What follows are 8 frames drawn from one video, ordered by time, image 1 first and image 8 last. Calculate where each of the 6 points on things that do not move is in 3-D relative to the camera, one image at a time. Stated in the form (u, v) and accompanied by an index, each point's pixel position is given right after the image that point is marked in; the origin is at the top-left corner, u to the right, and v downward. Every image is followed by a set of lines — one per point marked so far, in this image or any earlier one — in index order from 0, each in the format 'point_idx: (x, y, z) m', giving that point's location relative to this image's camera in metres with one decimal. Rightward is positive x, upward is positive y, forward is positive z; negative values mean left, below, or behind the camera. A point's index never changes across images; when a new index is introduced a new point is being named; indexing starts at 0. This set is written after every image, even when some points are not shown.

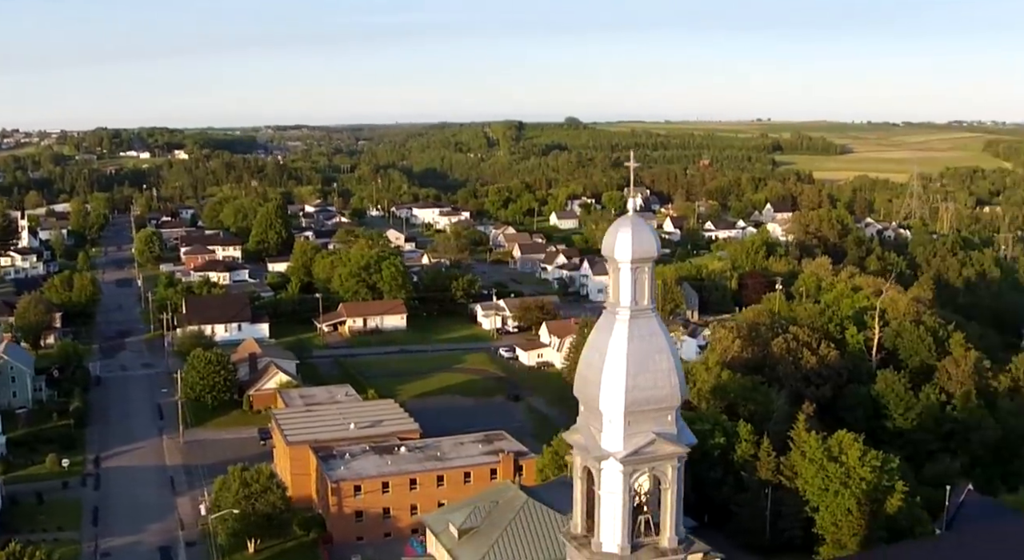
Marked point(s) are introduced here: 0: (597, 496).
0: (+0.7, -1.9, +8.7) m
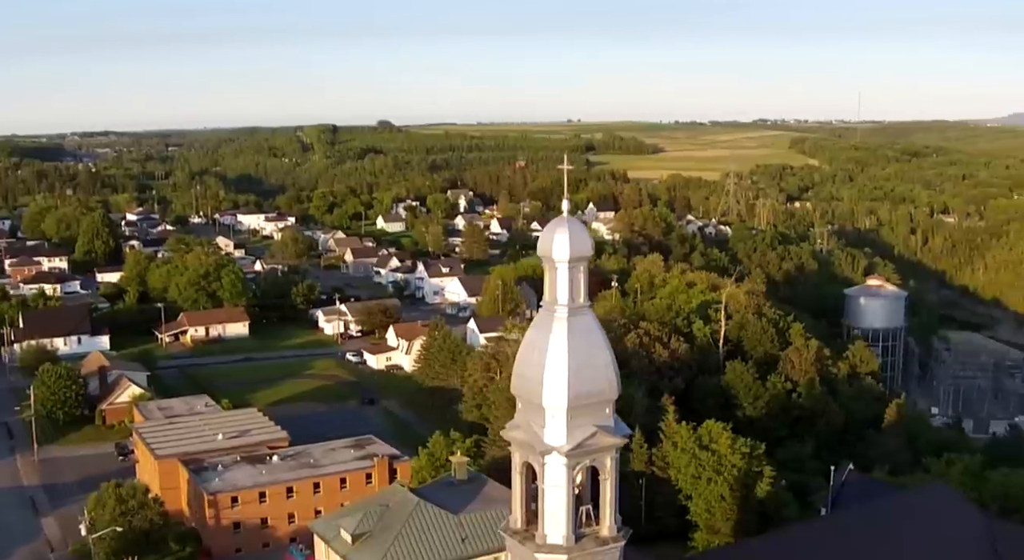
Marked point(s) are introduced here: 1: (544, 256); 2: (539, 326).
0: (+0.2, -1.8, +8.6) m
1: (+0.3, +0.2, +8.7) m
2: (+0.2, -0.4, +8.7) m
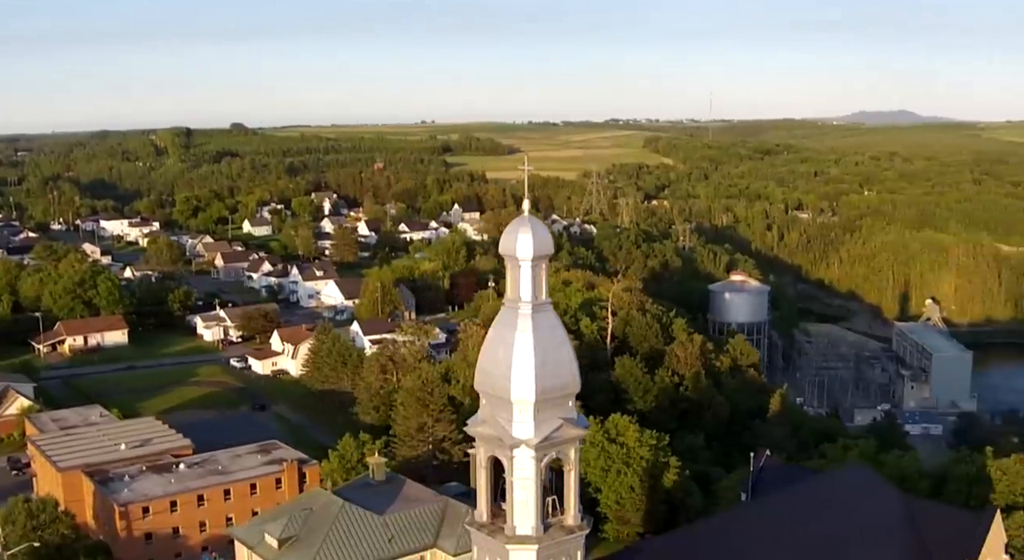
0: (0.0, -1.7, +8.7) m
1: (0.0, +0.2, +8.8) m
2: (-0.1, -0.3, +8.8) m
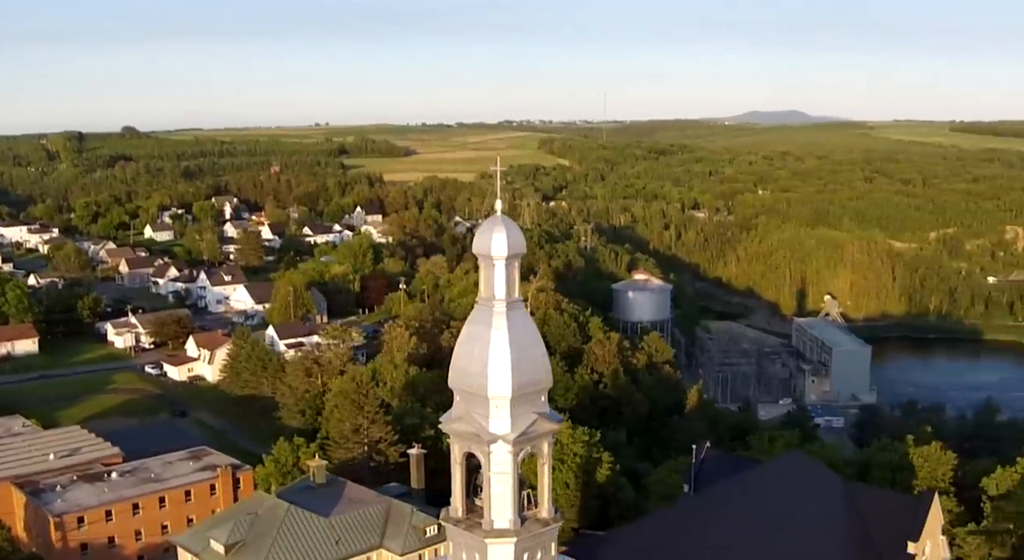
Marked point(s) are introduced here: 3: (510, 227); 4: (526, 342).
0: (-0.2, -1.7, +8.9) m
1: (-0.3, +0.2, +8.9) m
2: (-0.3, -0.3, +8.9) m
3: (0.0, +0.5, +8.9) m
4: (+0.1, -0.5, +8.8) m
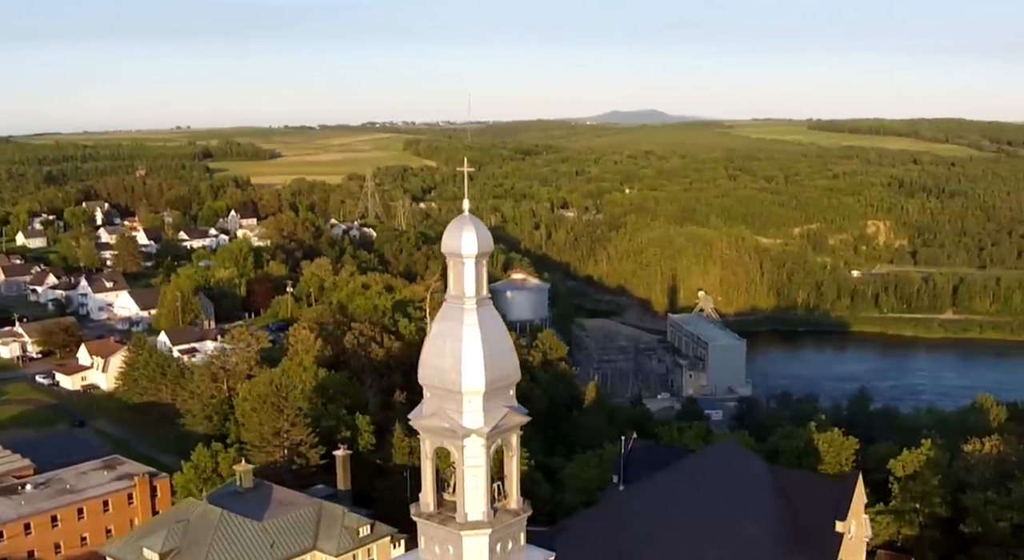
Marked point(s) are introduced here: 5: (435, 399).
0: (-0.5, -1.7, +9.0) m
1: (-0.5, +0.2, +9.1) m
2: (-0.6, -0.3, +9.1) m
3: (-0.3, +0.5, +9.1) m
4: (-0.1, -0.5, +9.0) m
5: (-0.7, -1.0, +9.1) m
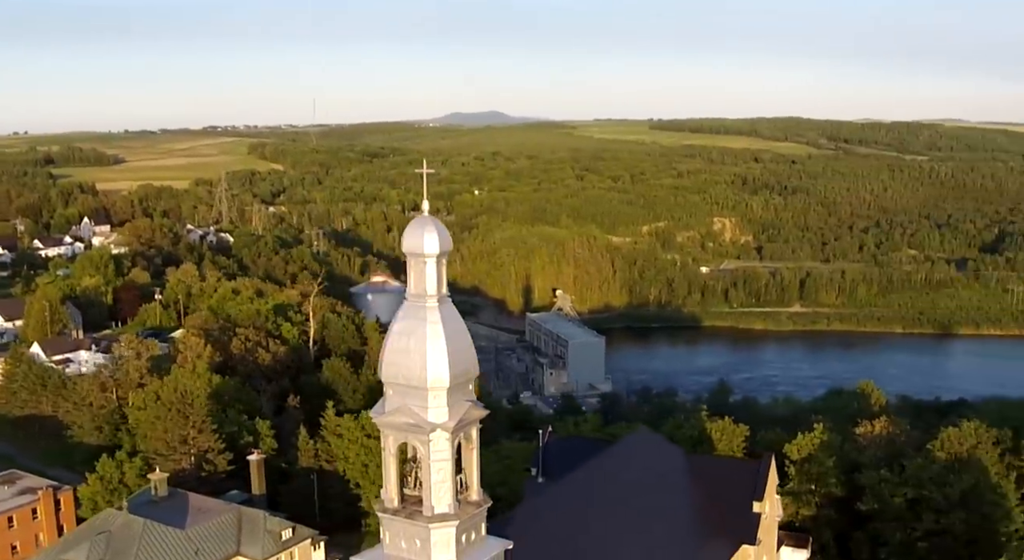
0: (-0.8, -1.7, +9.3) m
1: (-0.9, +0.3, +9.3) m
2: (-0.9, -0.3, +9.3) m
3: (-0.7, +0.5, +9.4) m
4: (-0.5, -0.5, +9.3) m
5: (-1.0, -1.0, +9.3) m
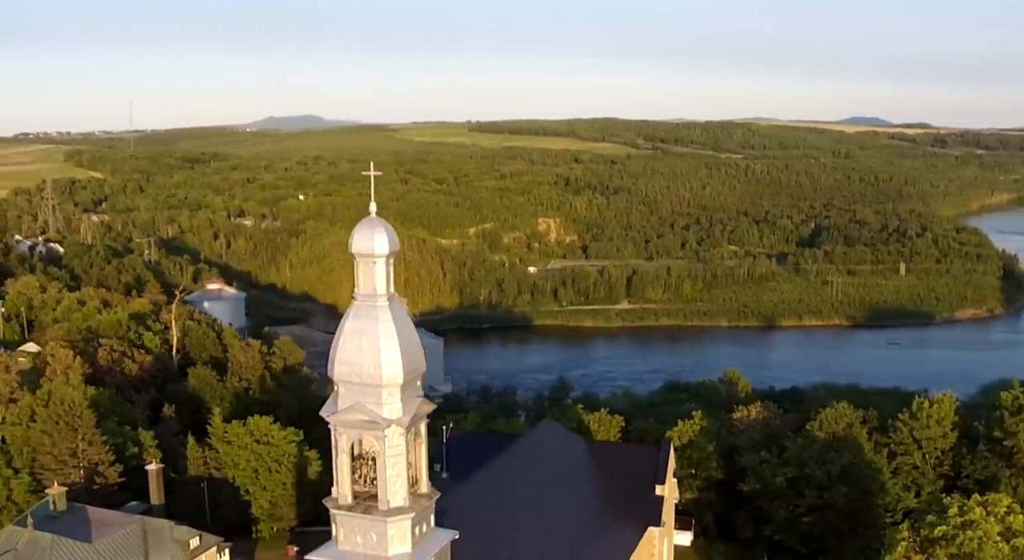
0: (-1.2, -1.7, +9.5) m
1: (-1.4, +0.3, +9.5) m
2: (-1.4, -0.3, +9.5) m
3: (-1.2, +0.5, +9.6) m
4: (-0.9, -0.5, +9.5) m
5: (-1.5, -1.0, +9.5) m
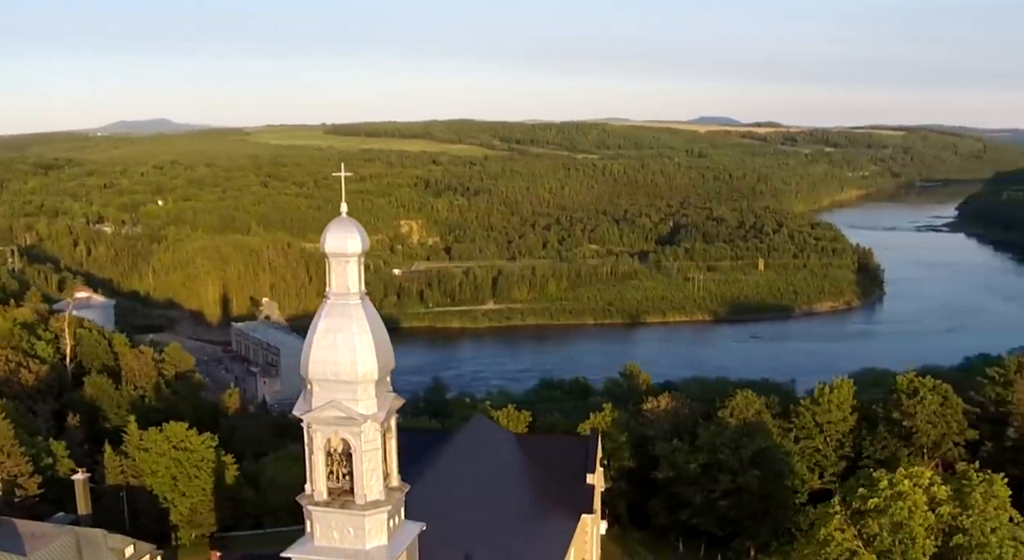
0: (-1.5, -1.6, +9.7) m
1: (-1.7, +0.3, +9.7) m
2: (-1.7, -0.3, +9.7) m
3: (-1.5, +0.5, +9.8) m
4: (-1.2, -0.5, +9.8) m
5: (-1.7, -1.0, +9.7) m
